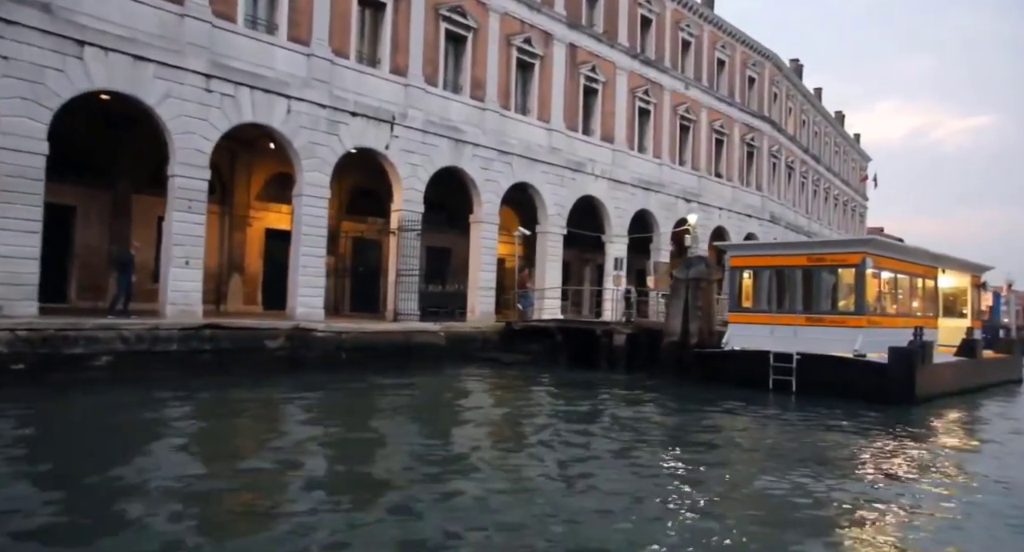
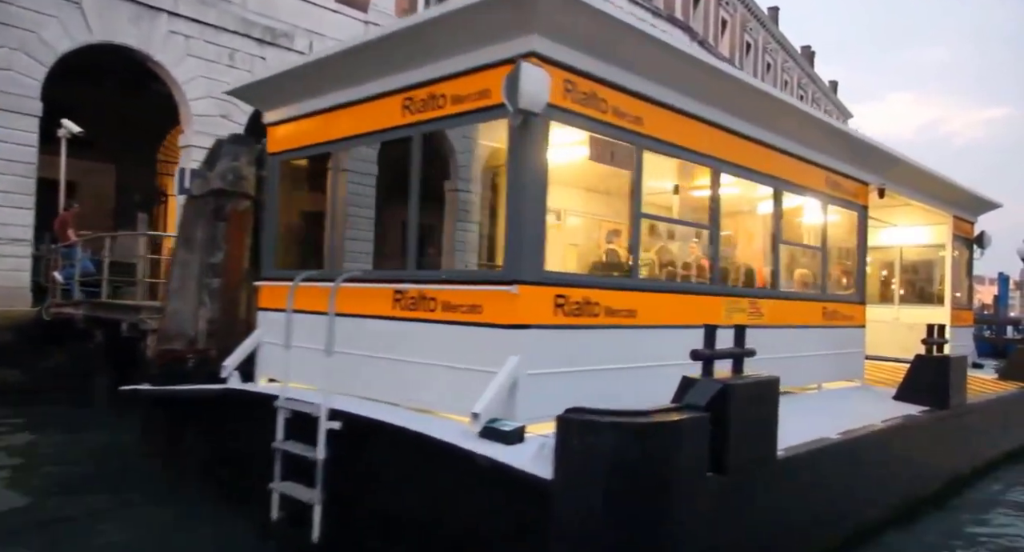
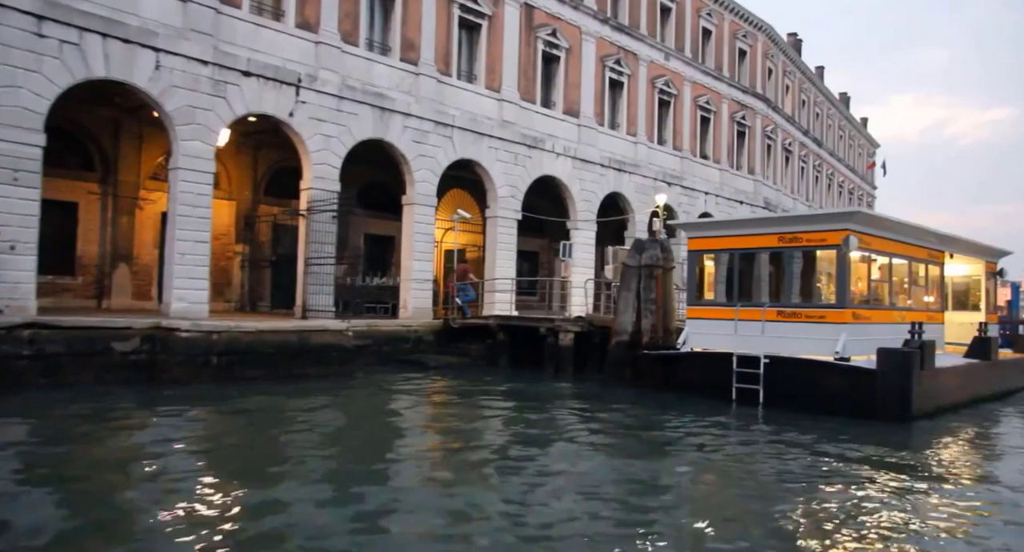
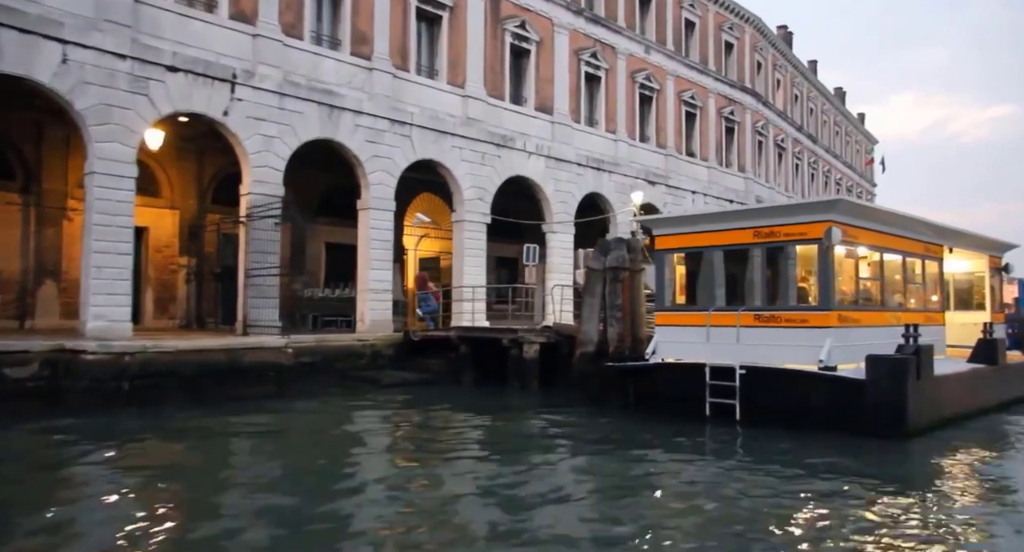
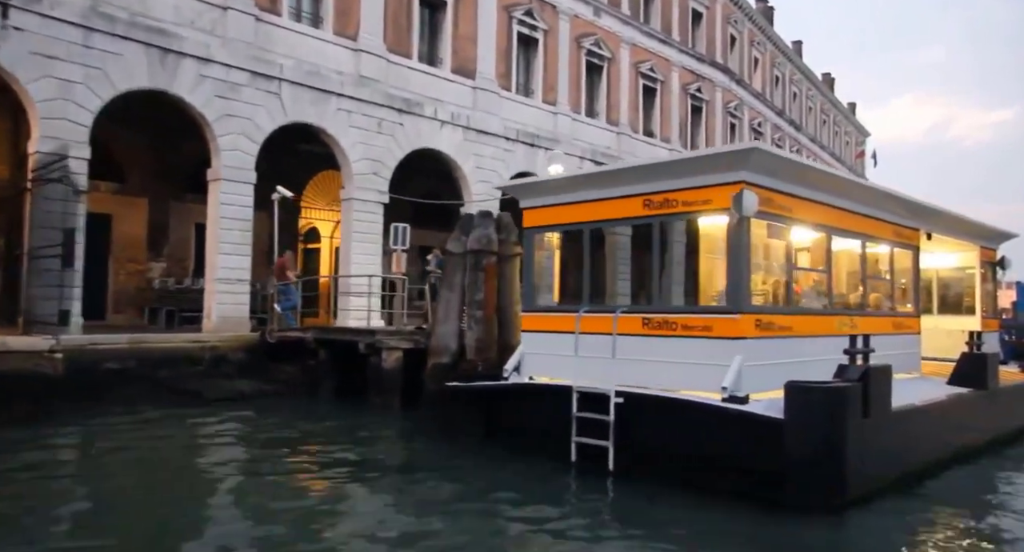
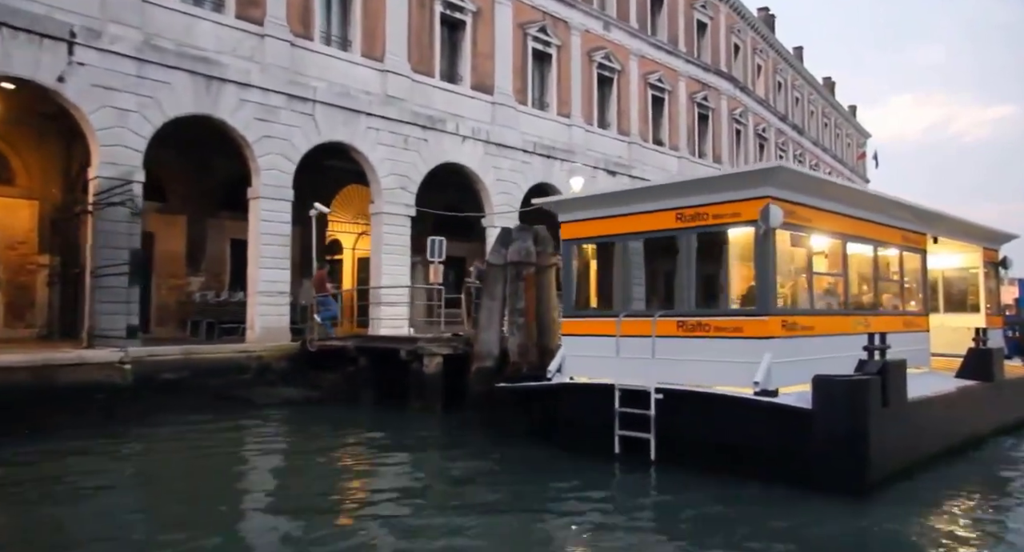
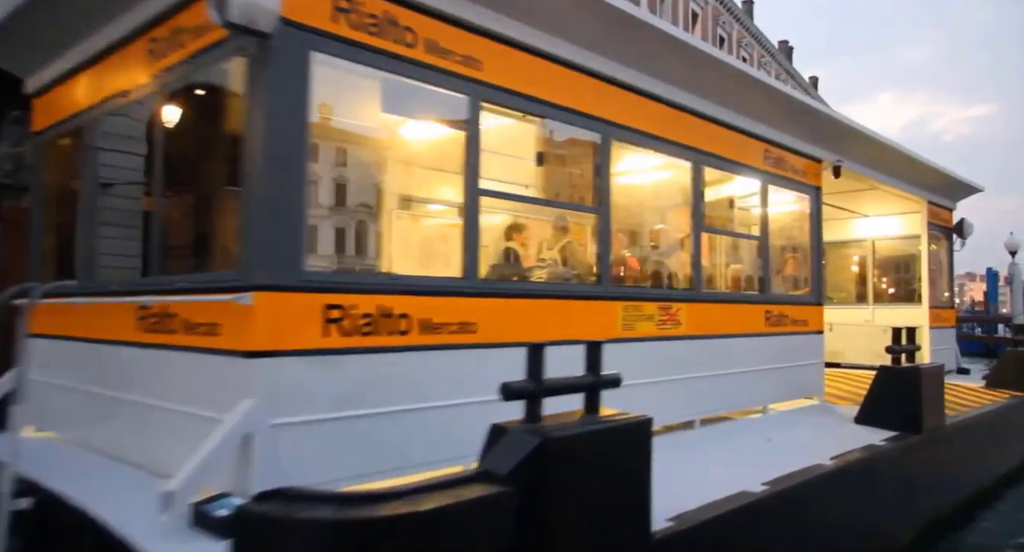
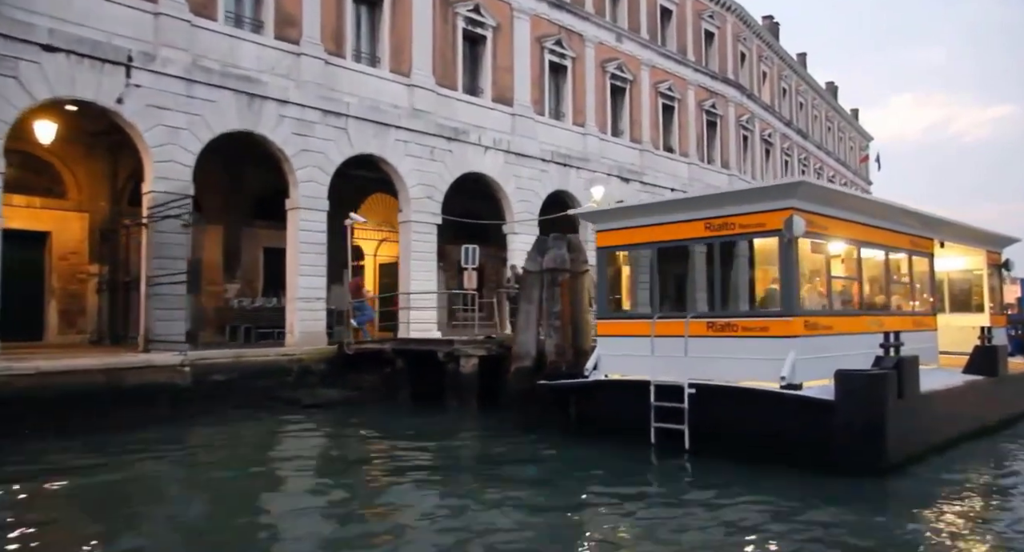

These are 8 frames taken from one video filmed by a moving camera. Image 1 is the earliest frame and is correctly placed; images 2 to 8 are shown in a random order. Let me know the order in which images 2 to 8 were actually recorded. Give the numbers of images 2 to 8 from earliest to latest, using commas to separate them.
3, 4, 8, 6, 5, 2, 7
